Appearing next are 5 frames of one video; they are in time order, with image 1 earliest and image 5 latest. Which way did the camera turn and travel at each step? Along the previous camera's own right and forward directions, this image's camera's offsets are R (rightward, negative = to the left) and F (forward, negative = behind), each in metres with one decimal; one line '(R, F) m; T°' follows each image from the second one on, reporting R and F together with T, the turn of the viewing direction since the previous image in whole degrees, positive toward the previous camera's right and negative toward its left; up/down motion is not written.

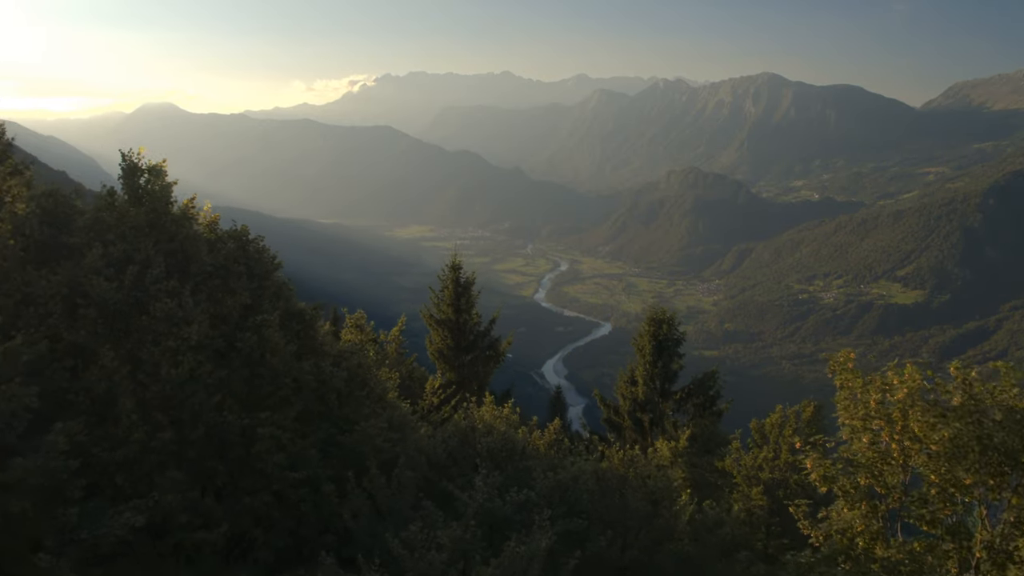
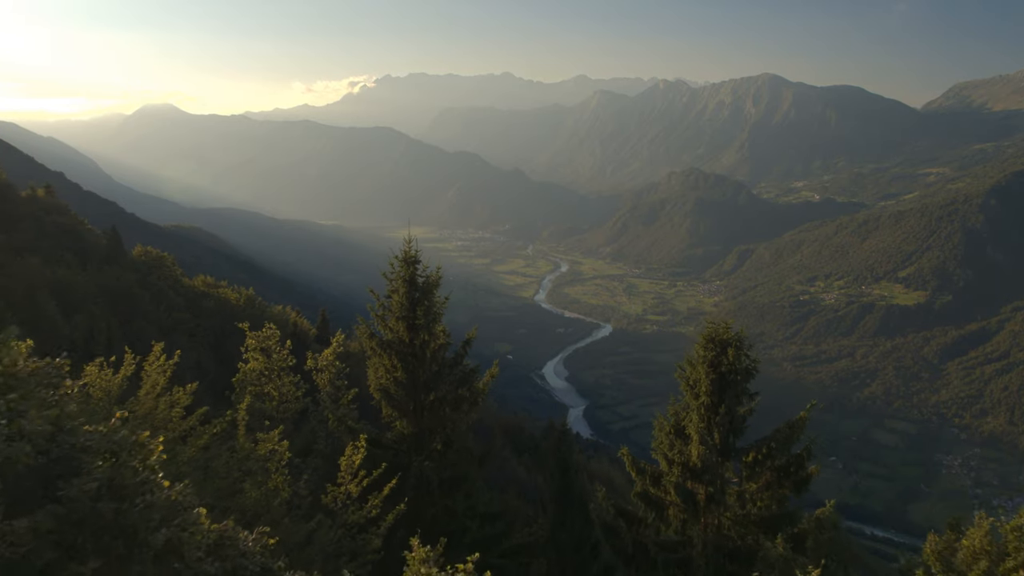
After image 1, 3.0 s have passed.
(-0.7, +2.0) m; 0°
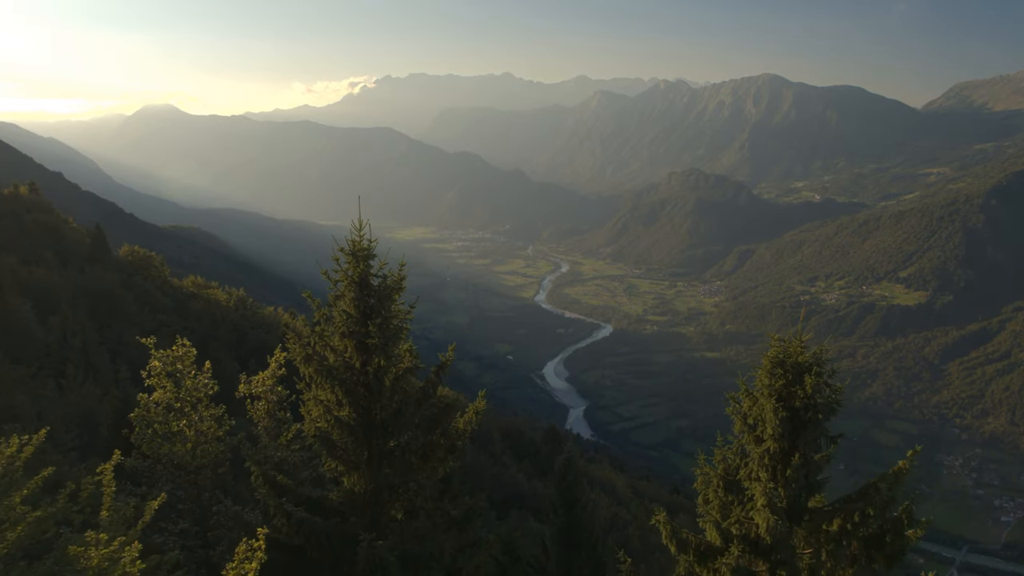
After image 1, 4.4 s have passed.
(-0.6, +1.0) m; 0°
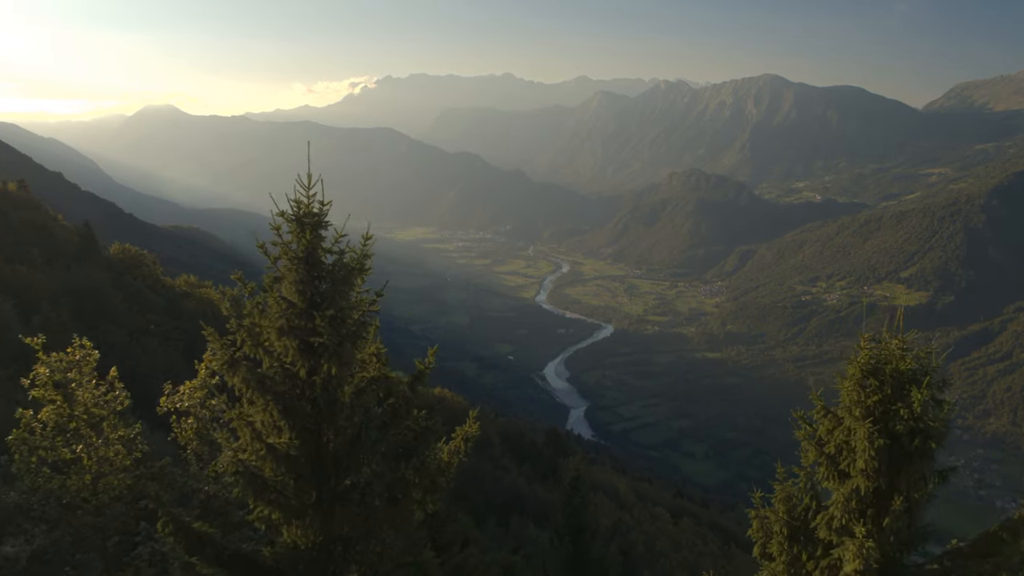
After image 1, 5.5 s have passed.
(-0.2, +0.9) m; 0°
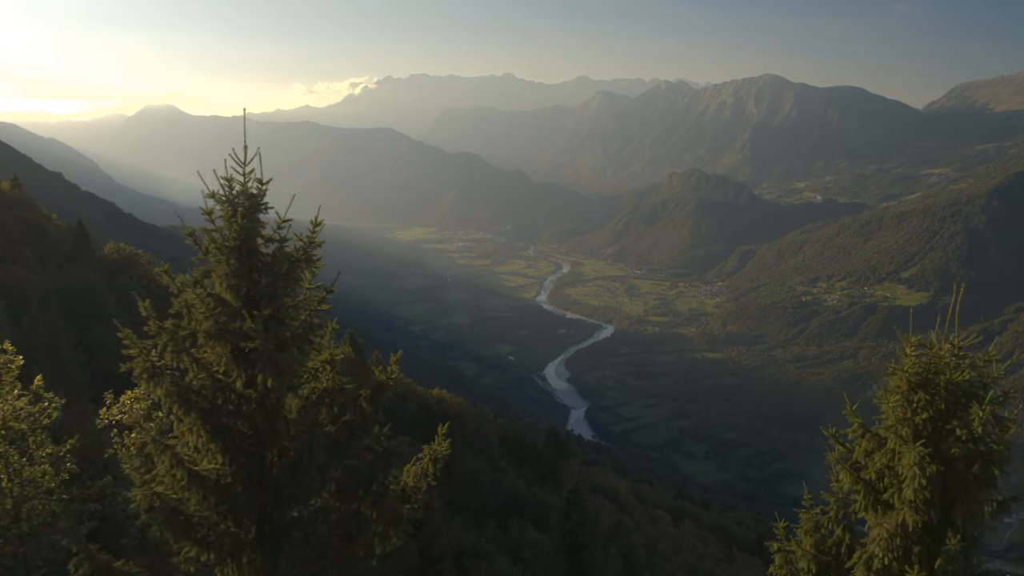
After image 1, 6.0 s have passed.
(0.0, +0.4) m; 0°
